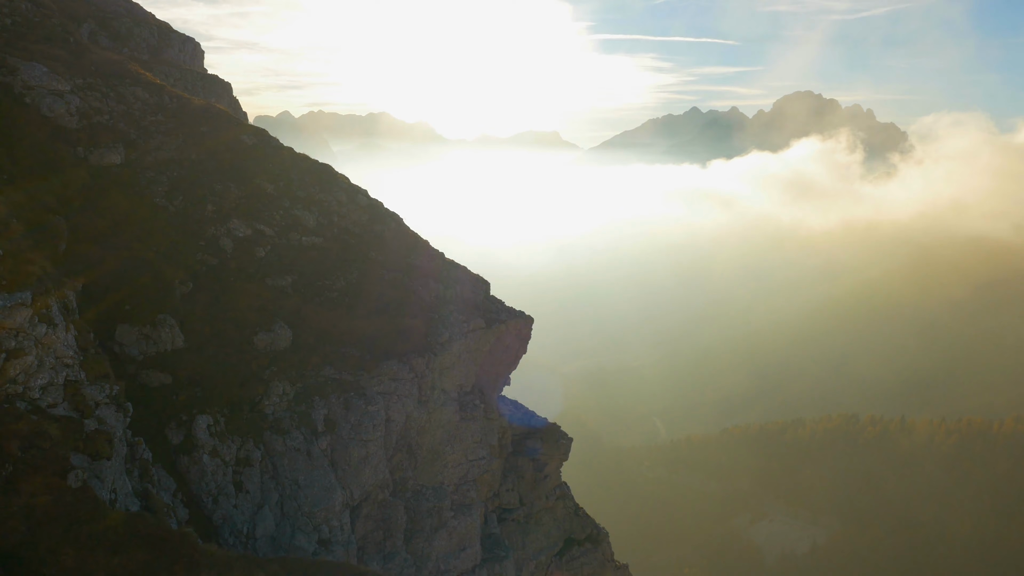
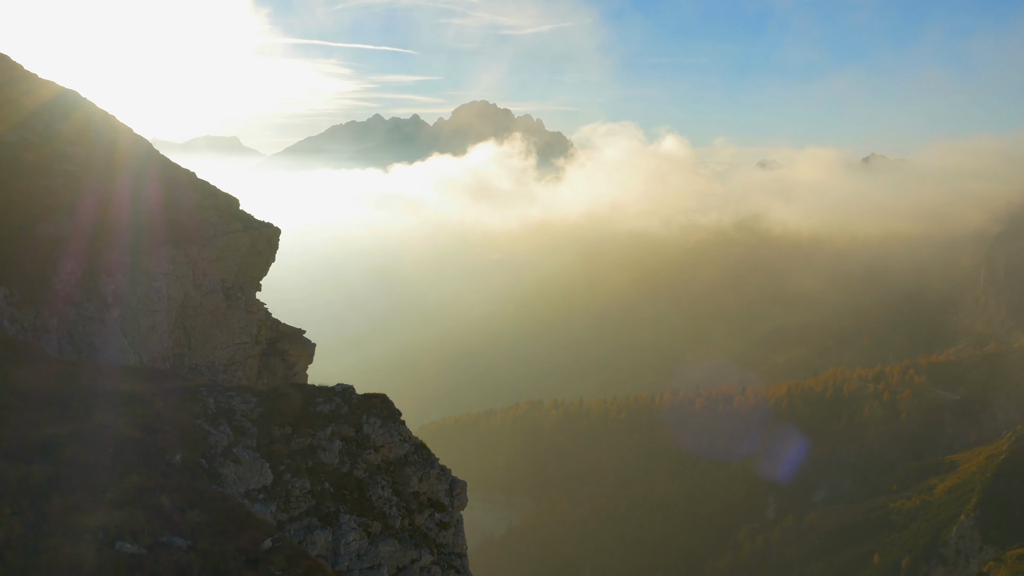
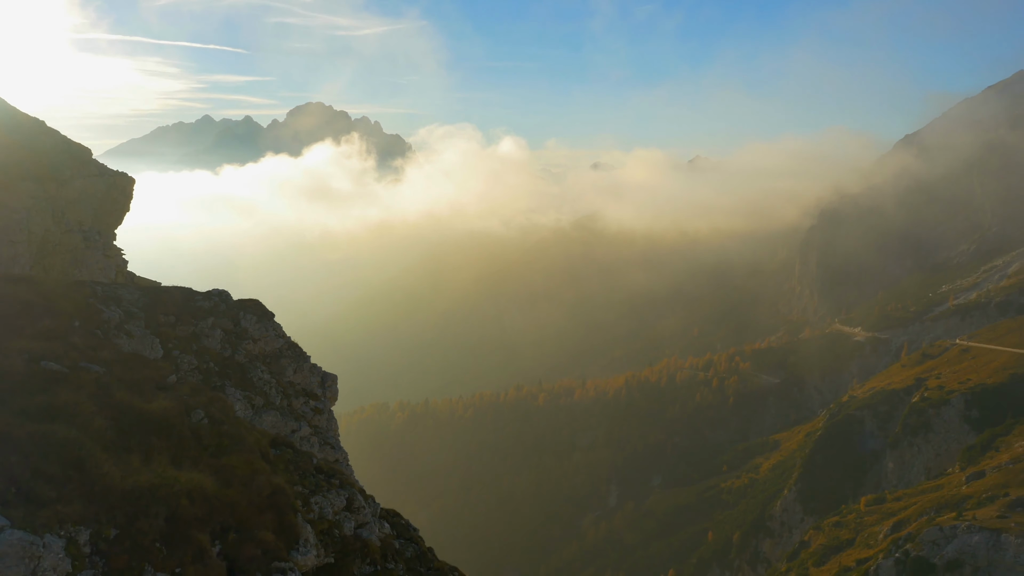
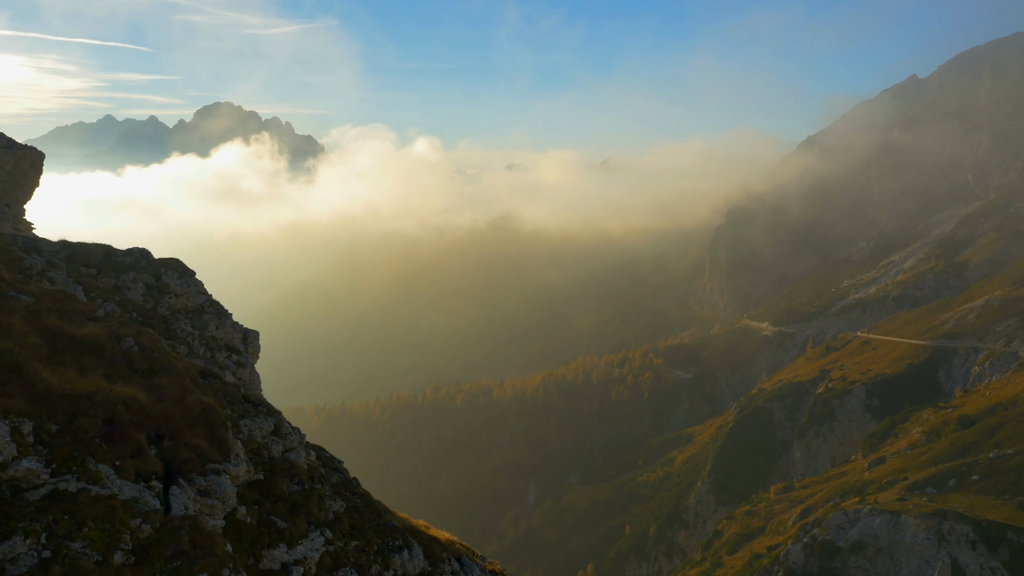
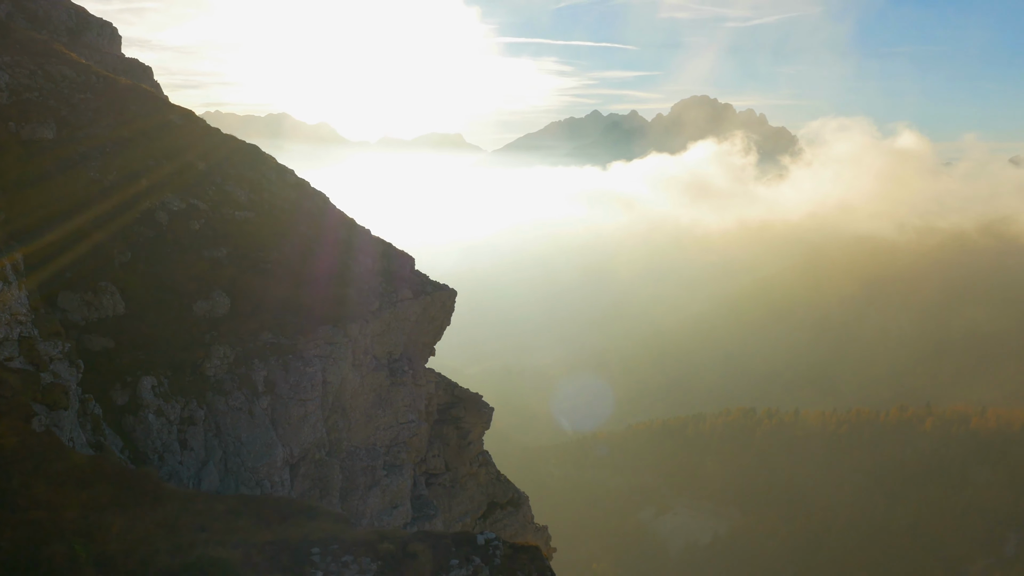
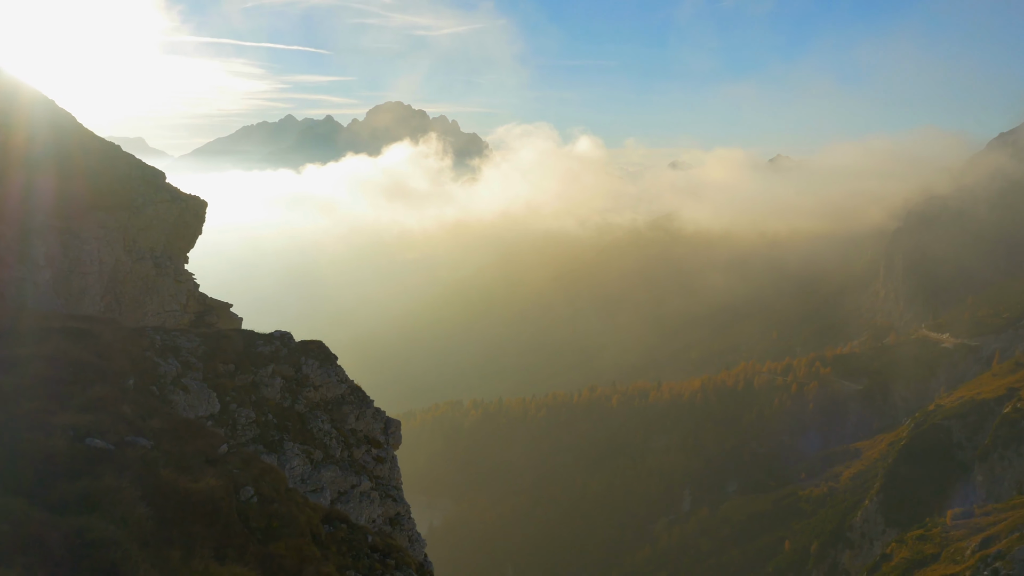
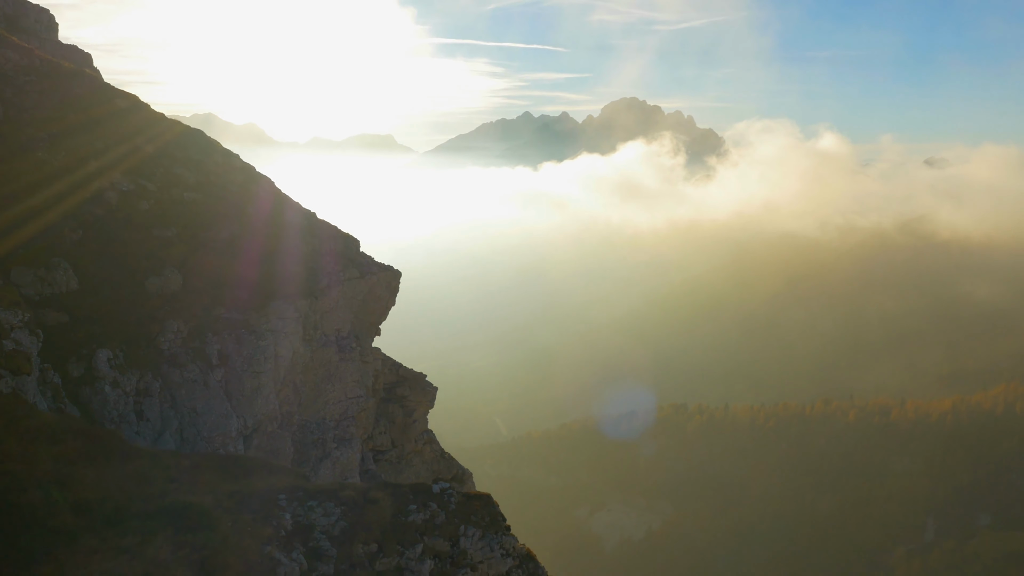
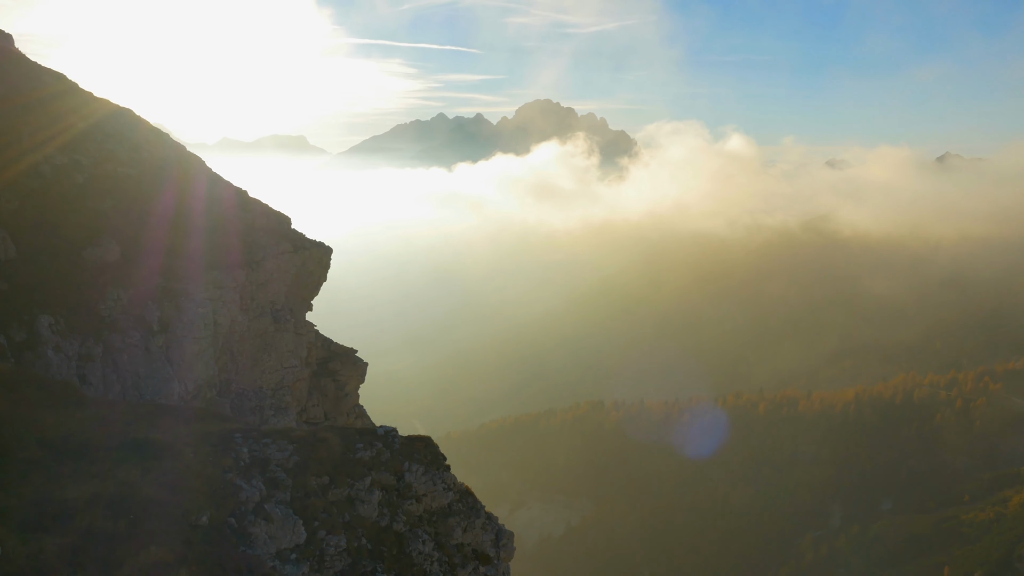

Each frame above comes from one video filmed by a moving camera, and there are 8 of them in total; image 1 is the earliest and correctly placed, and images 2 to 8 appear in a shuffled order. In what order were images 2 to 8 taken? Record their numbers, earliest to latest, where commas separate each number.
5, 7, 8, 2, 6, 3, 4
